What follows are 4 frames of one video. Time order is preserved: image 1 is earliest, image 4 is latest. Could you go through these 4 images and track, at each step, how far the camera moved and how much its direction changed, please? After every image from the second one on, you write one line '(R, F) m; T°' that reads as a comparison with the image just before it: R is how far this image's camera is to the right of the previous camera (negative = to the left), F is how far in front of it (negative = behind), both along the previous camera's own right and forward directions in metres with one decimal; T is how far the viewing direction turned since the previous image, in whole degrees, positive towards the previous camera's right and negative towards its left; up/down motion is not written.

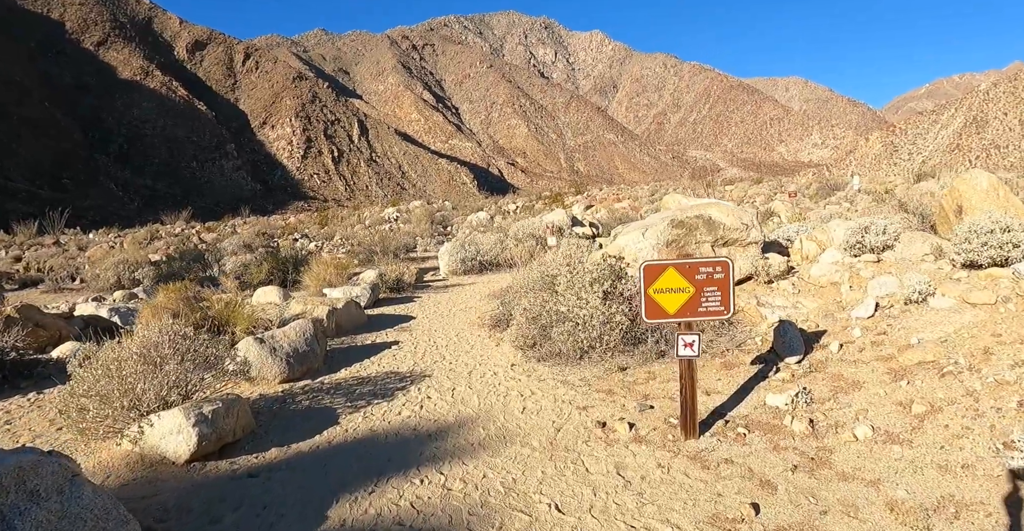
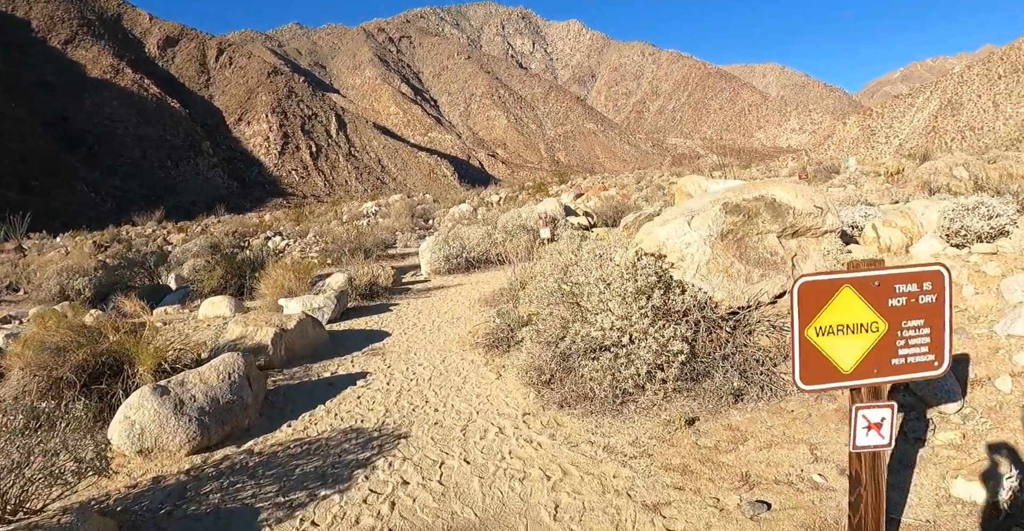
(-0.1, +1.5) m; +1°
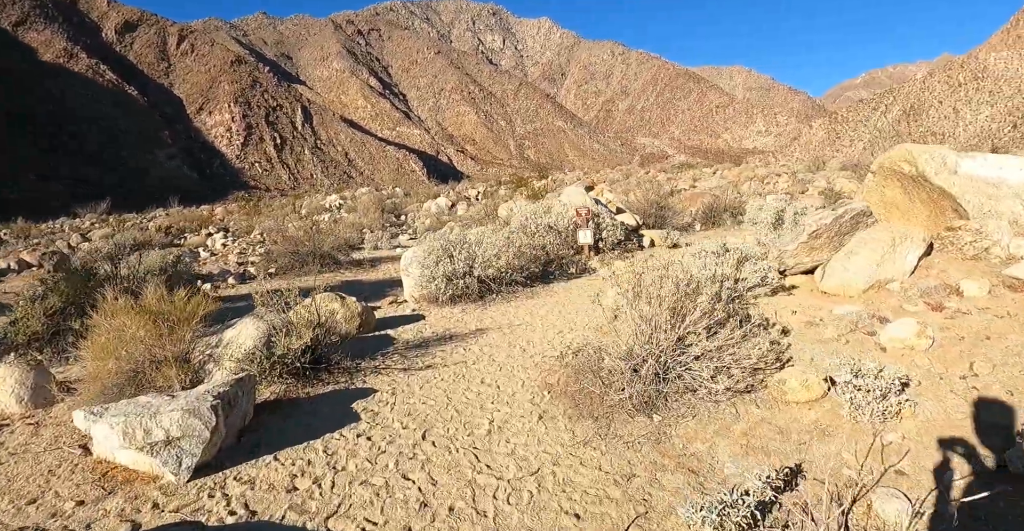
(-0.8, +4.0) m; +3°
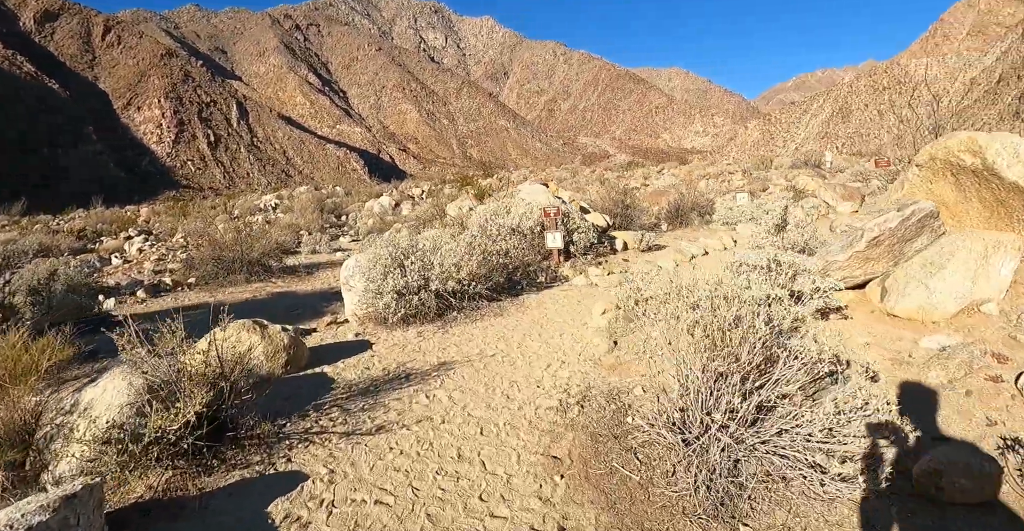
(-0.2, +1.1) m; +5°
